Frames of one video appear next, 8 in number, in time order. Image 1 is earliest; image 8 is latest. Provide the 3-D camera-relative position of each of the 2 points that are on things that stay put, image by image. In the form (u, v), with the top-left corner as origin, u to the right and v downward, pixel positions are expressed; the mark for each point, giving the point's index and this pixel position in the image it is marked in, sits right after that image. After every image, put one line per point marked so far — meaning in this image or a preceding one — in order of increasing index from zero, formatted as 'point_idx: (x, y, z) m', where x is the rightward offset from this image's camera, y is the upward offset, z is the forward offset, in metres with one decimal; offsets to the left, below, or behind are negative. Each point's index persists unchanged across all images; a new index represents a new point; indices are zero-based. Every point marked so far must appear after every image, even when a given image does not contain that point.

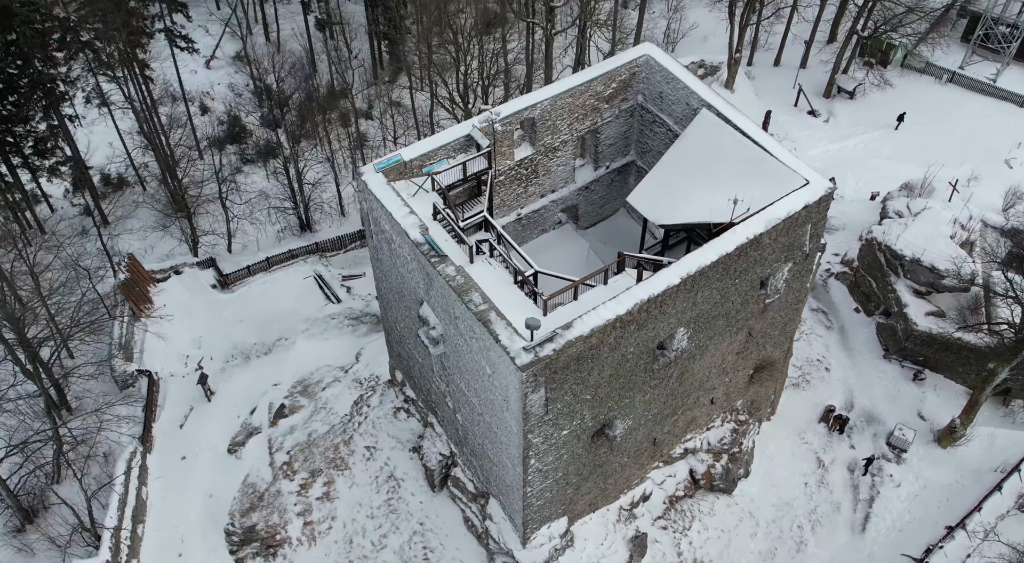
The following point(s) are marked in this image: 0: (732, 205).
0: (+4.9, +1.5, +15.1) m
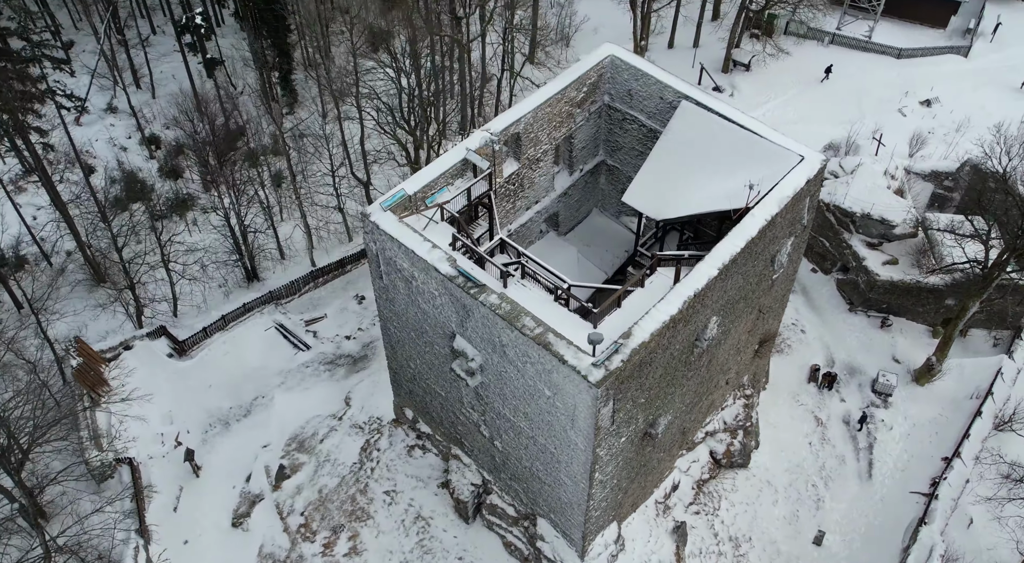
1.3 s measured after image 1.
0: (+5.1, +1.9, +15.5) m
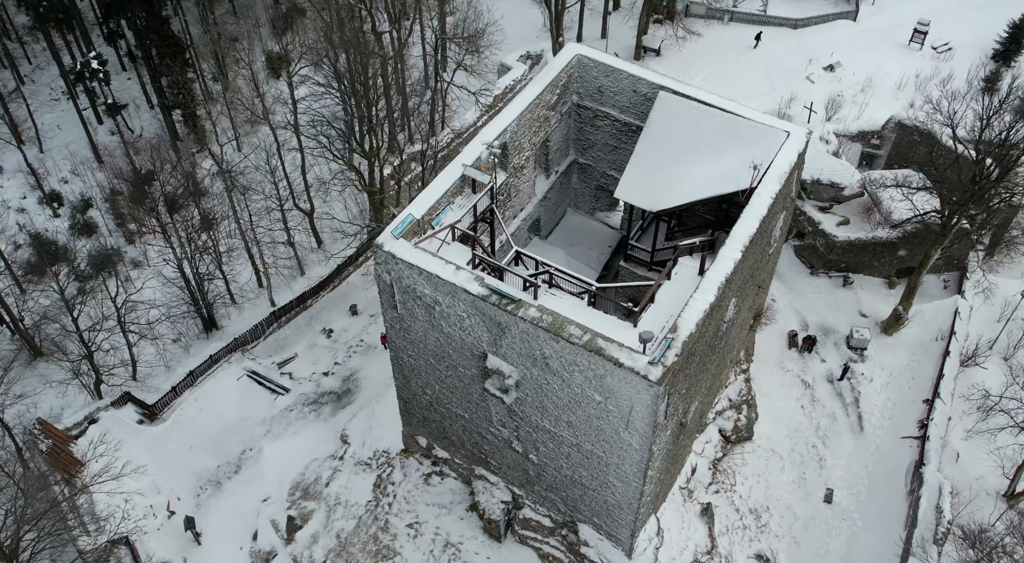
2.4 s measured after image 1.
0: (+5.0, +2.4, +15.9) m
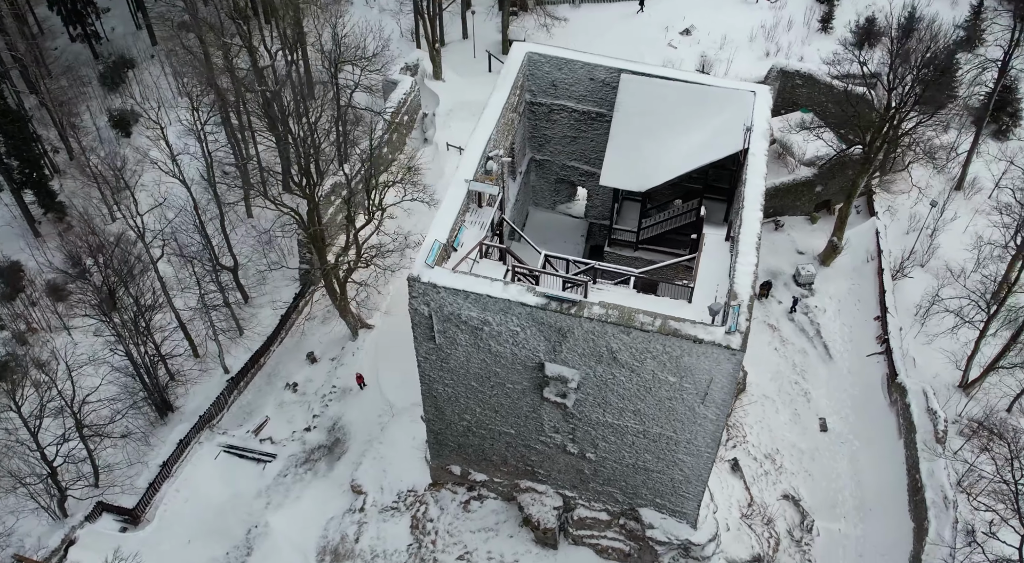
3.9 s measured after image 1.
0: (+4.7, +3.3, +16.5) m
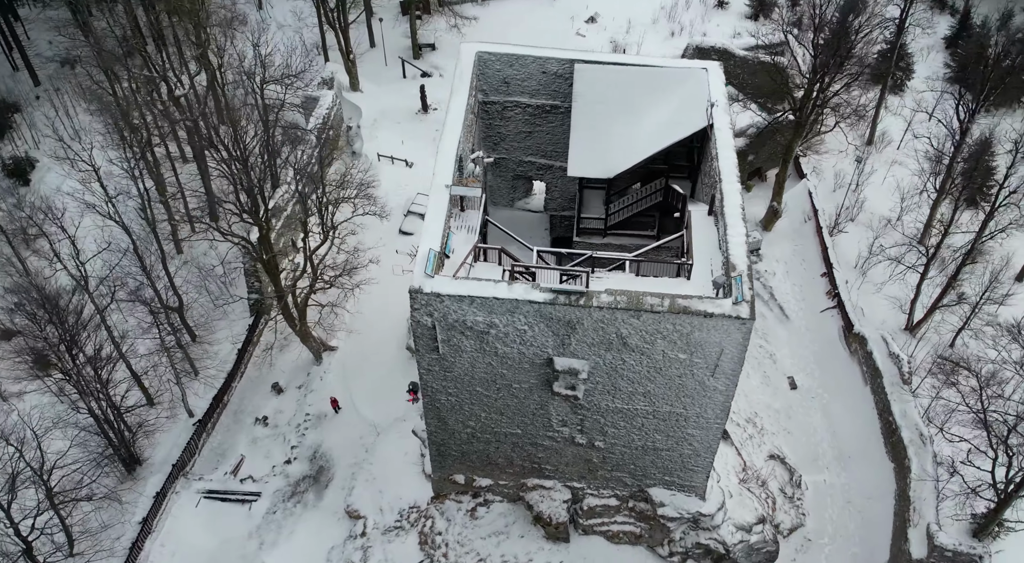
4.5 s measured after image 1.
0: (+3.9, +3.8, +16.9) m
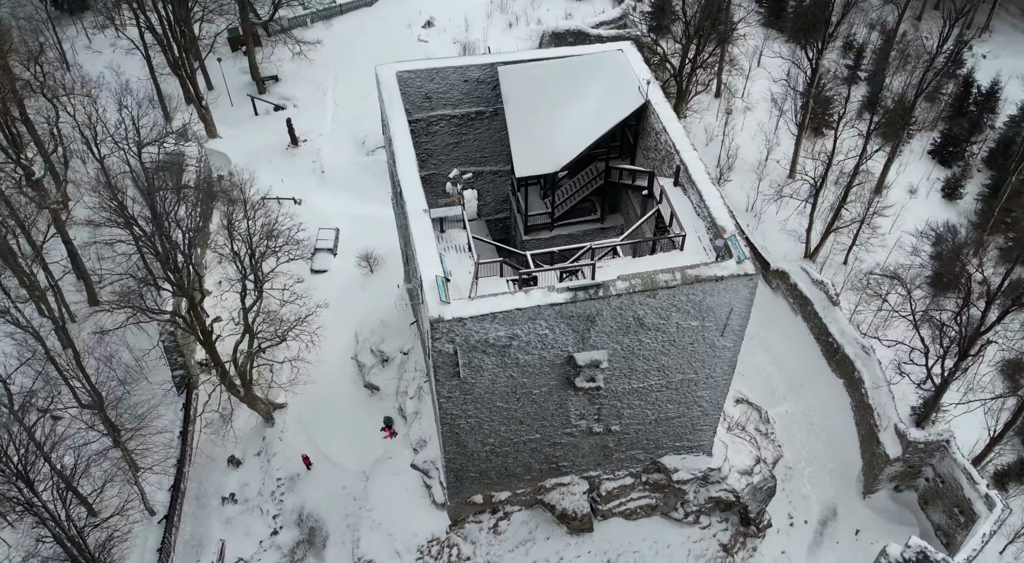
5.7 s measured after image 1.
0: (+2.4, +4.4, +17.4) m
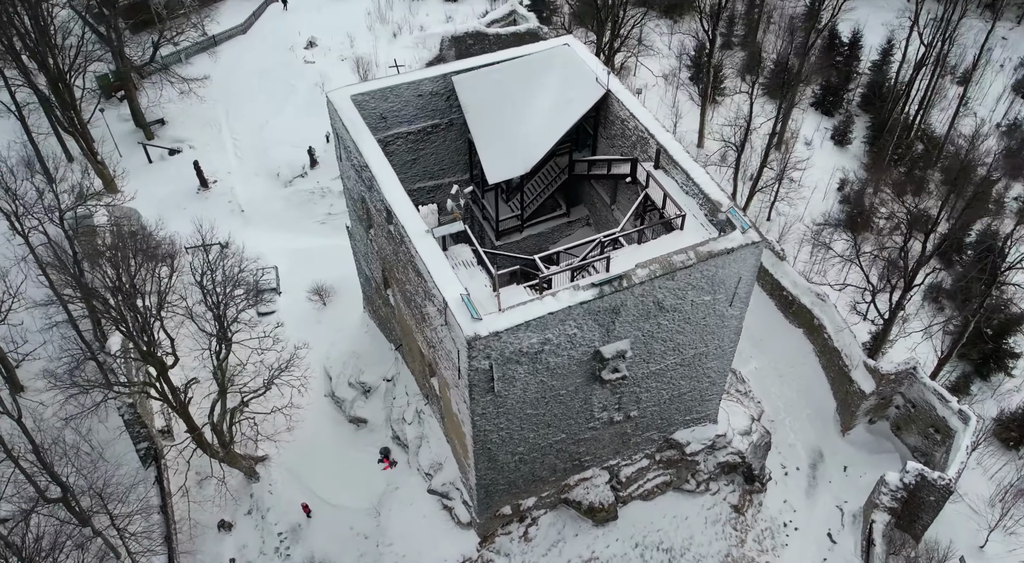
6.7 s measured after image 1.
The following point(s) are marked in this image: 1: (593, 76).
0: (+1.4, +4.5, +17.6) m
1: (+1.8, +4.8, +17.6) m
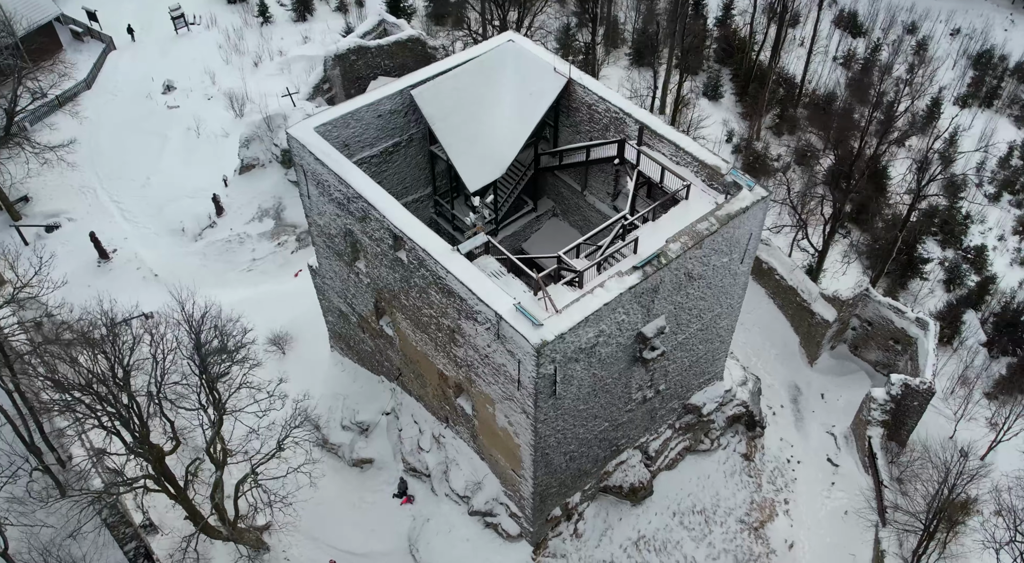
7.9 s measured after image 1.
0: (+0.5, +4.7, +17.6) m
1: (+0.8, +5.0, +17.7) m
